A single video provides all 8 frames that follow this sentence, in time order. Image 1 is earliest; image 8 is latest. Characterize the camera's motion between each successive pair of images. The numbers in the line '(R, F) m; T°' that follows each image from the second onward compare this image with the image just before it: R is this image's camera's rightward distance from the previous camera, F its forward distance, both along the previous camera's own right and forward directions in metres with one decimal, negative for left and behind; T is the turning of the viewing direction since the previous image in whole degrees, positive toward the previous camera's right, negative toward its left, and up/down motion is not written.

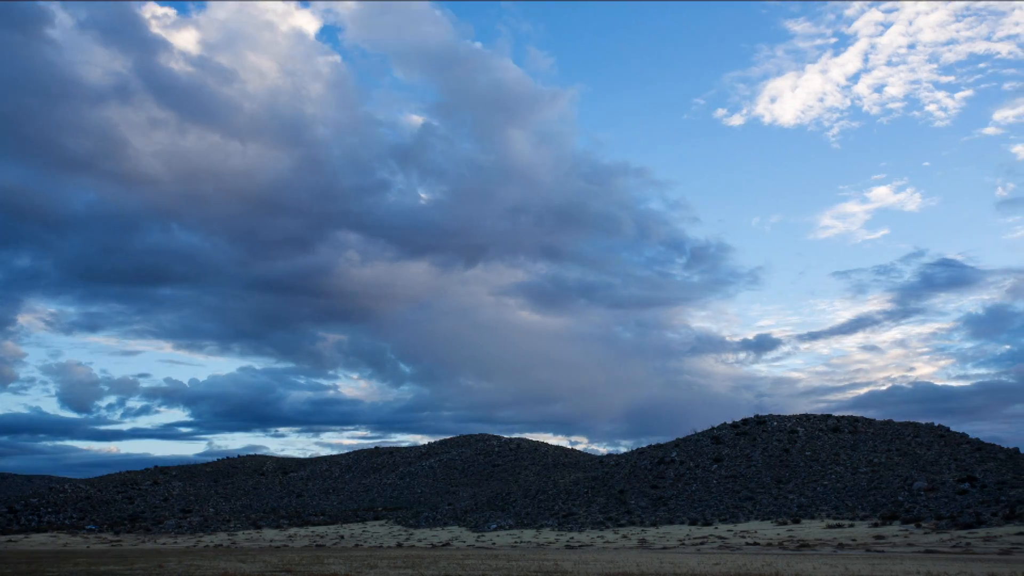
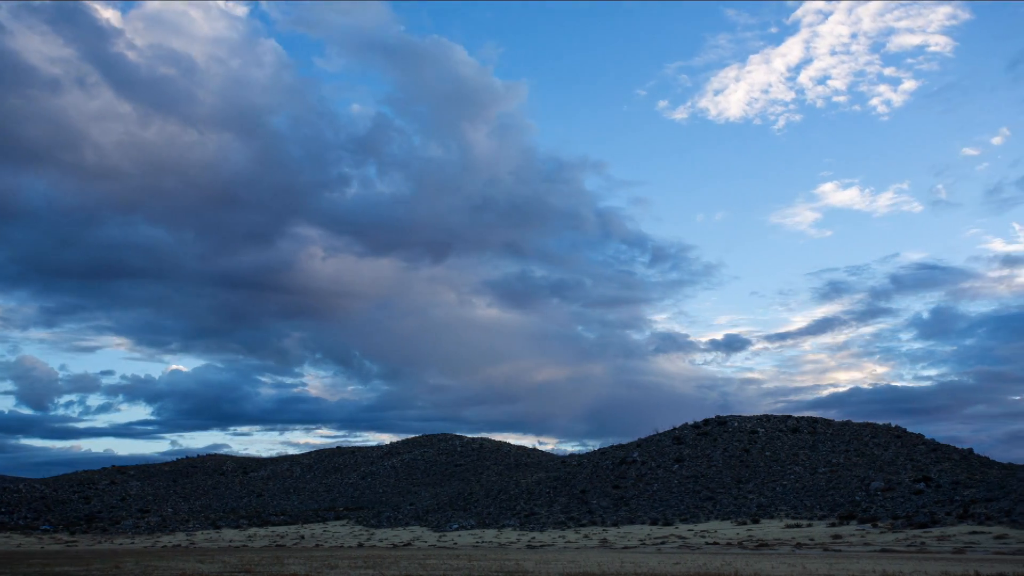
(+4.3, -0.7) m; -3°
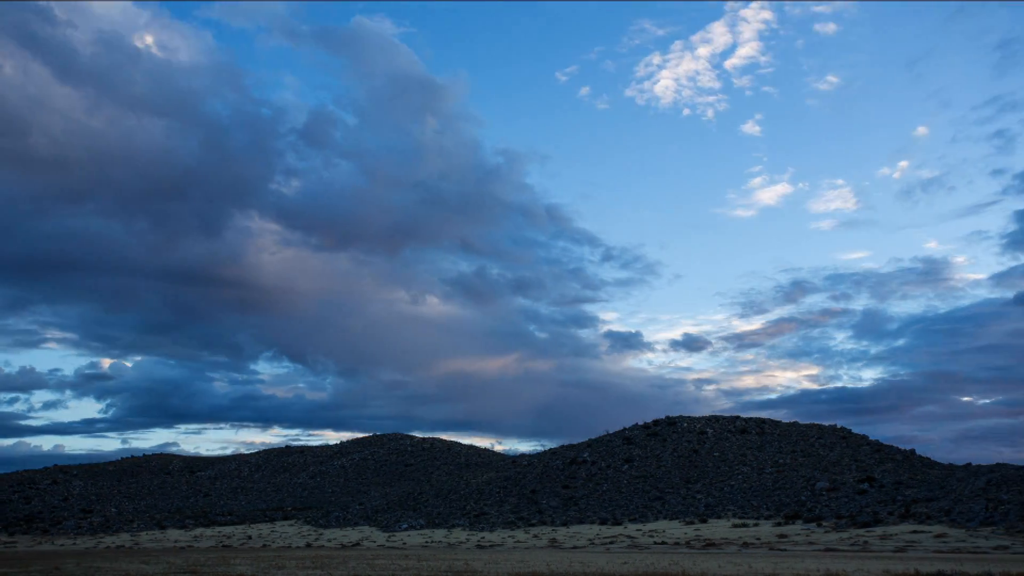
(+0.4, 0.0) m; +2°
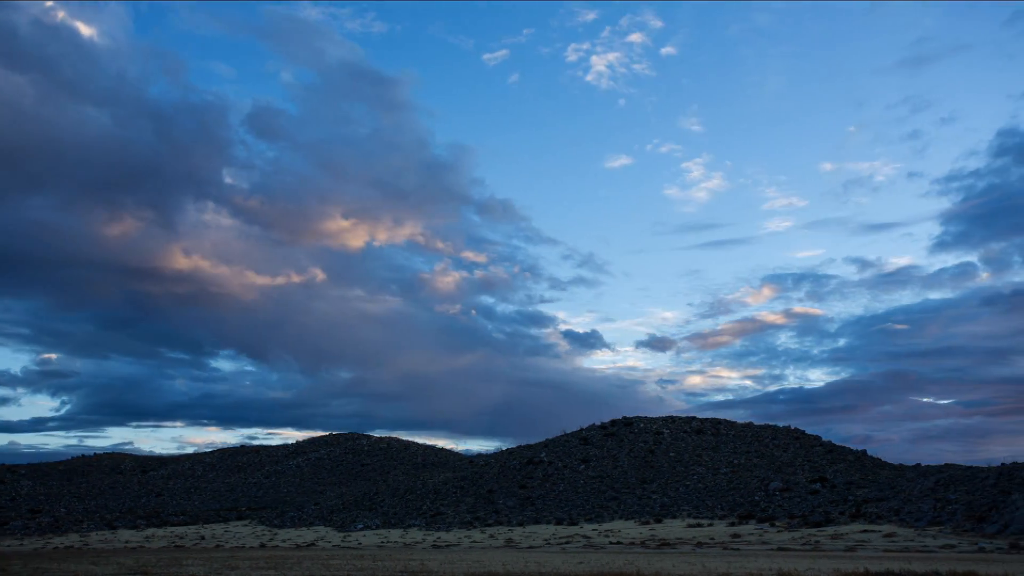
(+0.3, 0.0) m; +2°
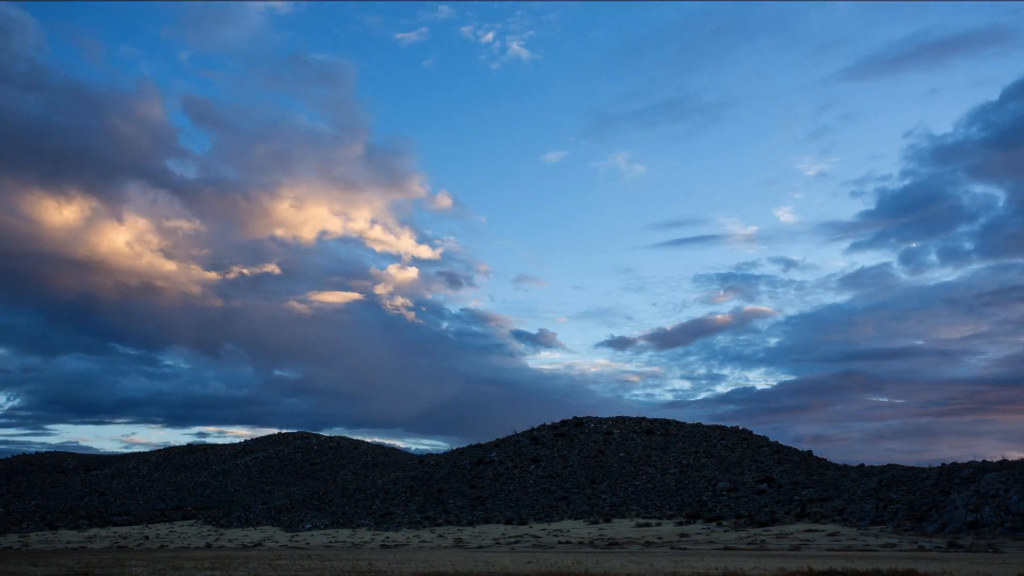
(+0.4, 0.0) m; +2°
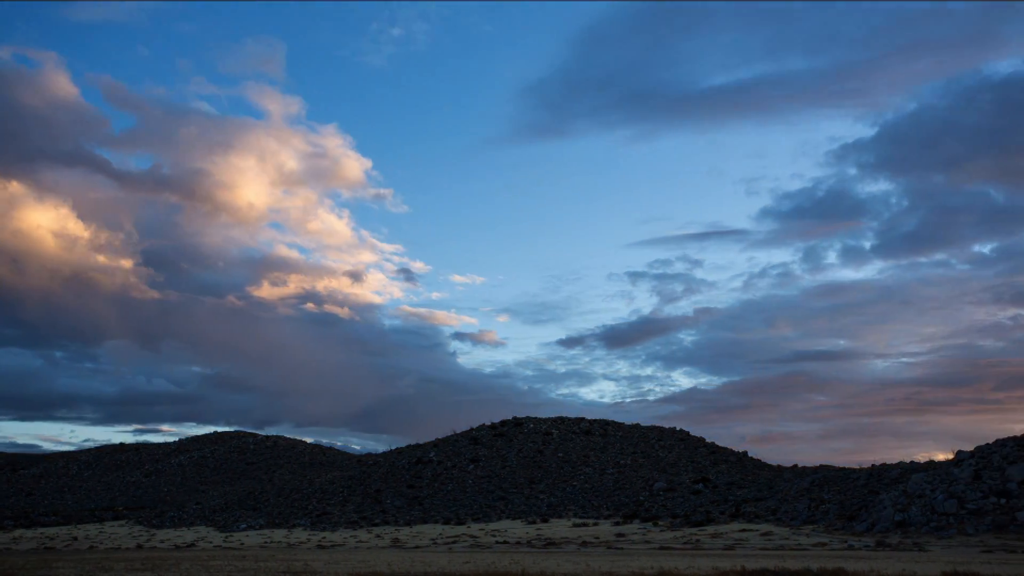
(+0.5, 0.0) m; +3°
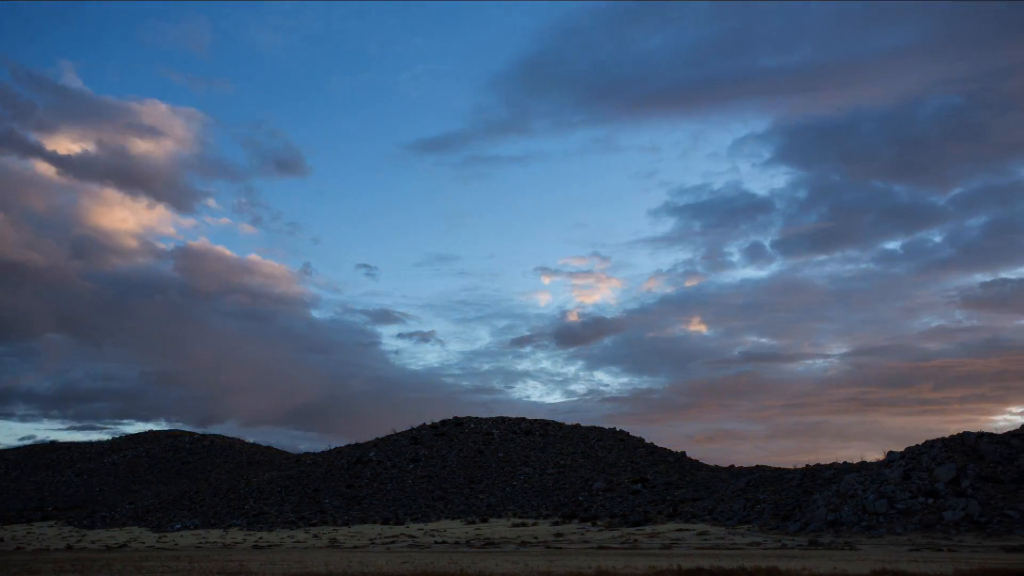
(+0.5, 0.0) m; +3°
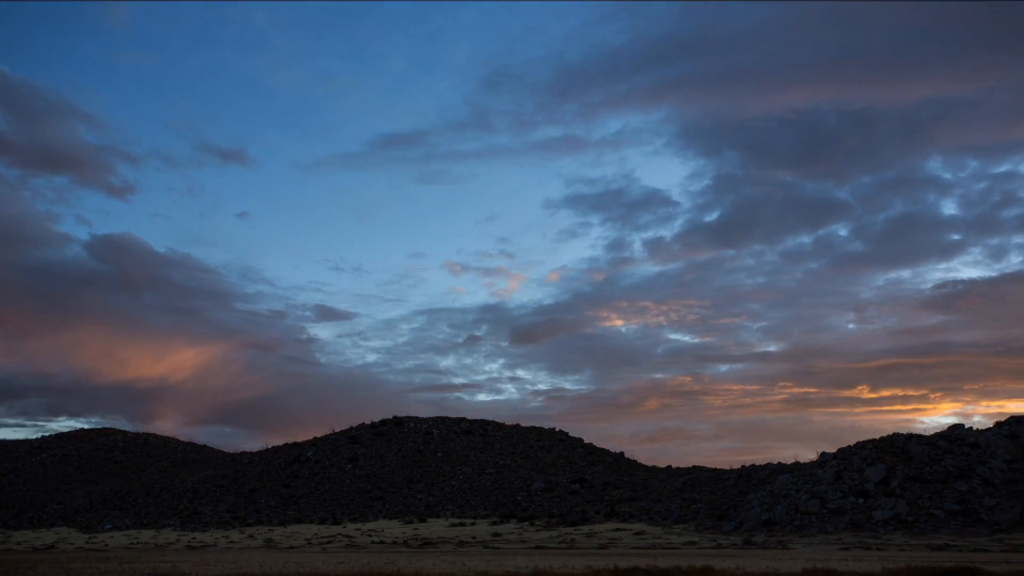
(+0.5, +0.1) m; +3°
